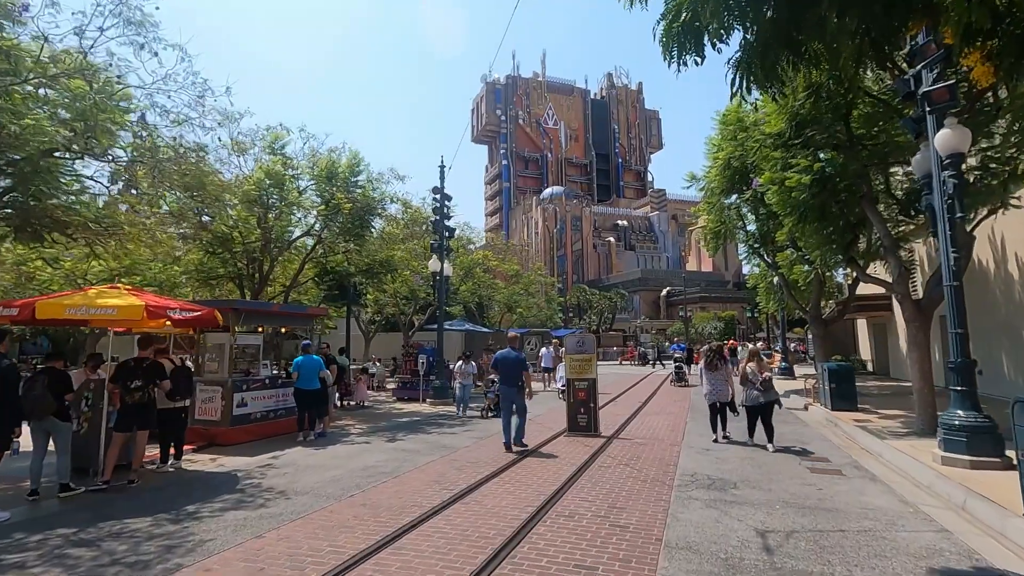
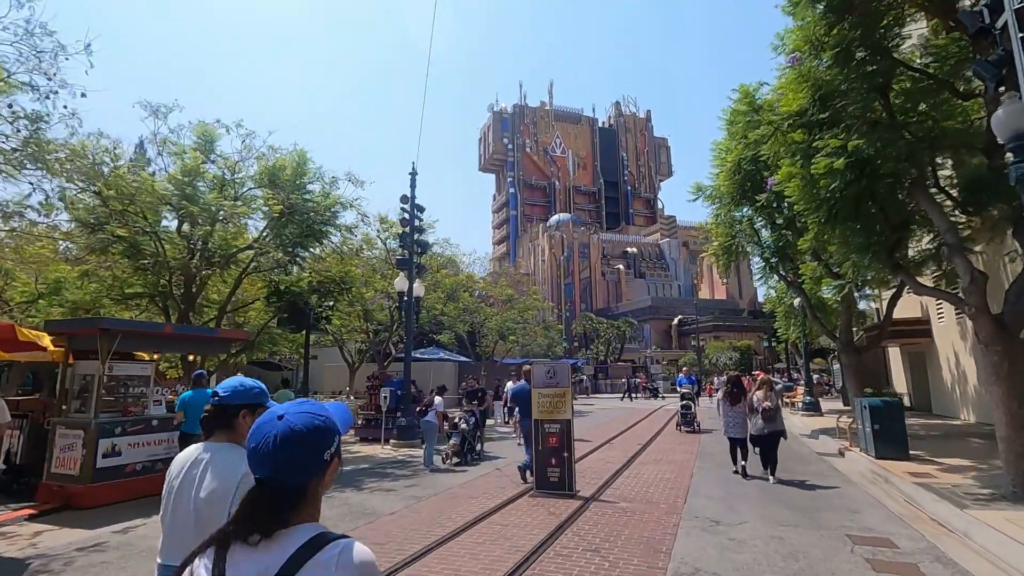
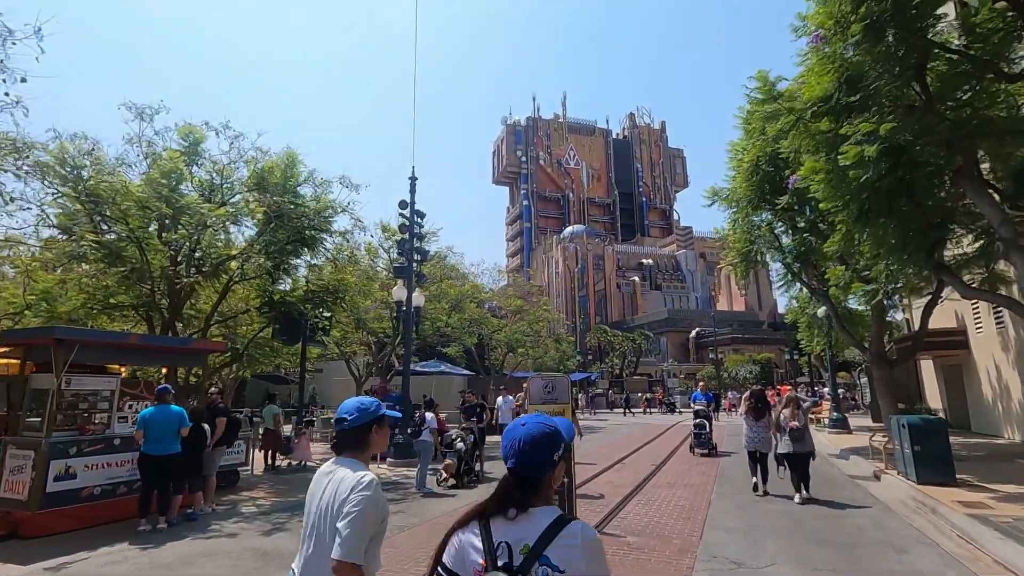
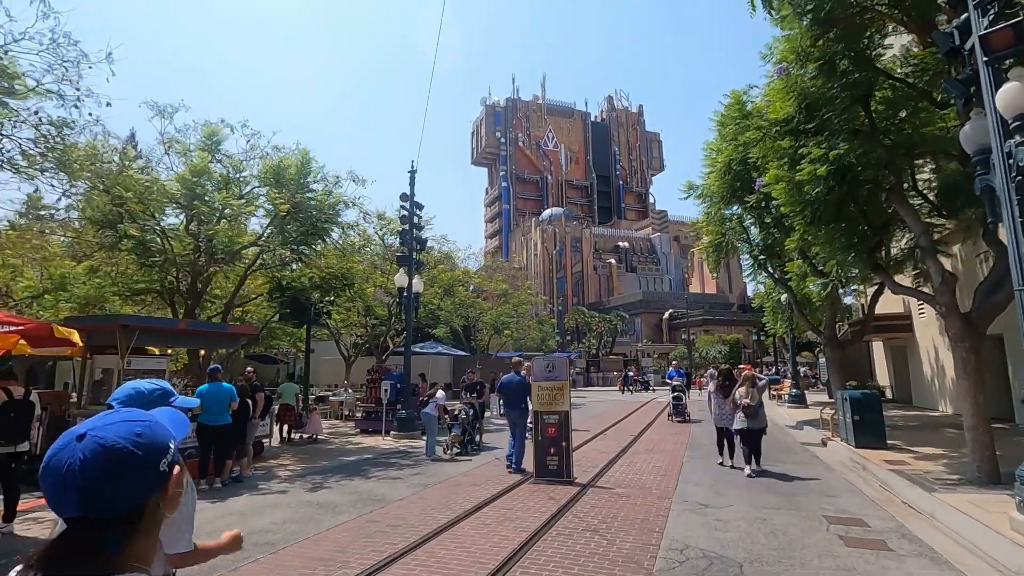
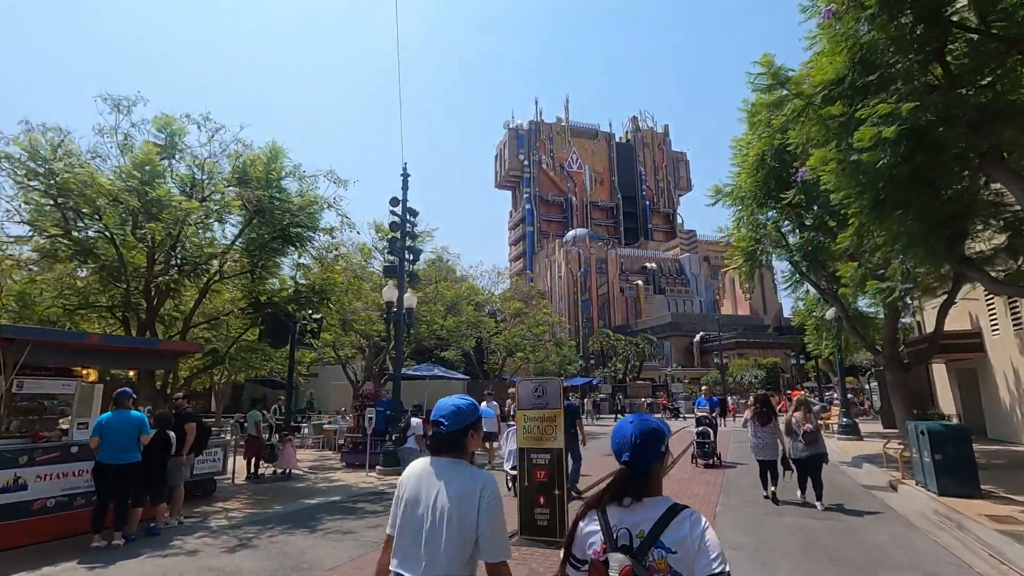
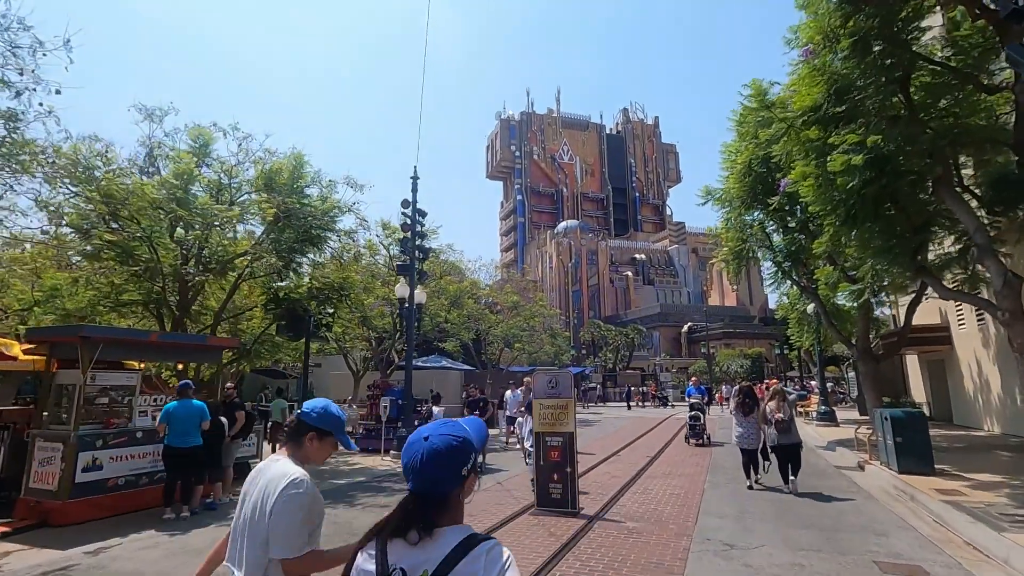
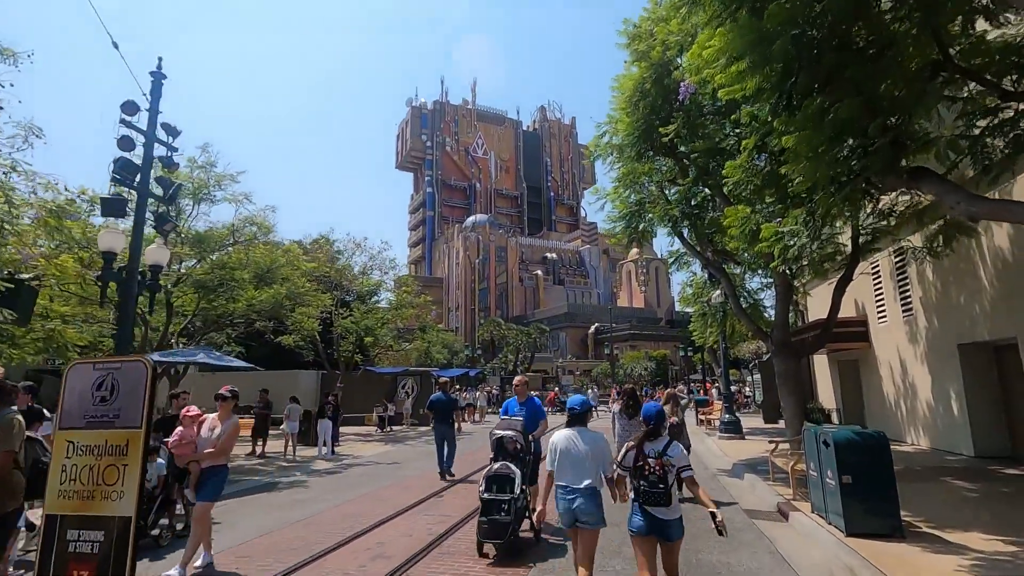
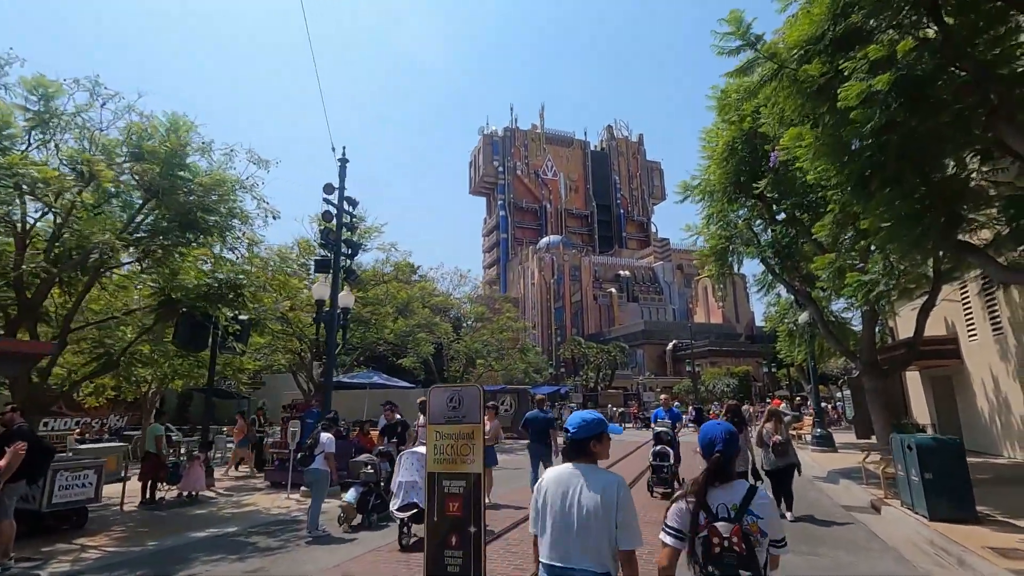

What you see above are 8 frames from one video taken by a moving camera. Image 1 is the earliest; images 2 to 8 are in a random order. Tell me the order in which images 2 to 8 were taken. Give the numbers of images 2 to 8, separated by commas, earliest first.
4, 2, 6, 3, 5, 8, 7
